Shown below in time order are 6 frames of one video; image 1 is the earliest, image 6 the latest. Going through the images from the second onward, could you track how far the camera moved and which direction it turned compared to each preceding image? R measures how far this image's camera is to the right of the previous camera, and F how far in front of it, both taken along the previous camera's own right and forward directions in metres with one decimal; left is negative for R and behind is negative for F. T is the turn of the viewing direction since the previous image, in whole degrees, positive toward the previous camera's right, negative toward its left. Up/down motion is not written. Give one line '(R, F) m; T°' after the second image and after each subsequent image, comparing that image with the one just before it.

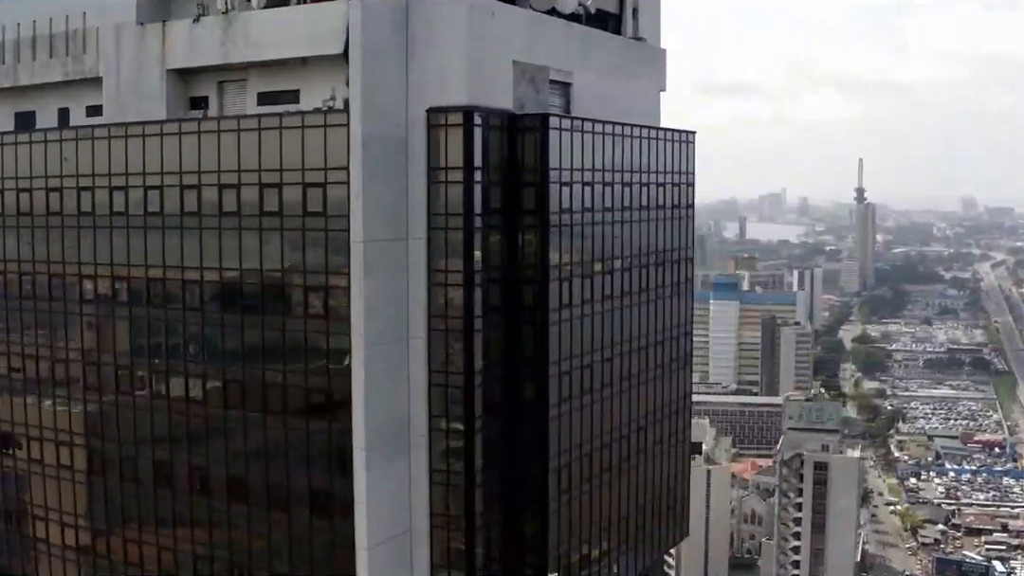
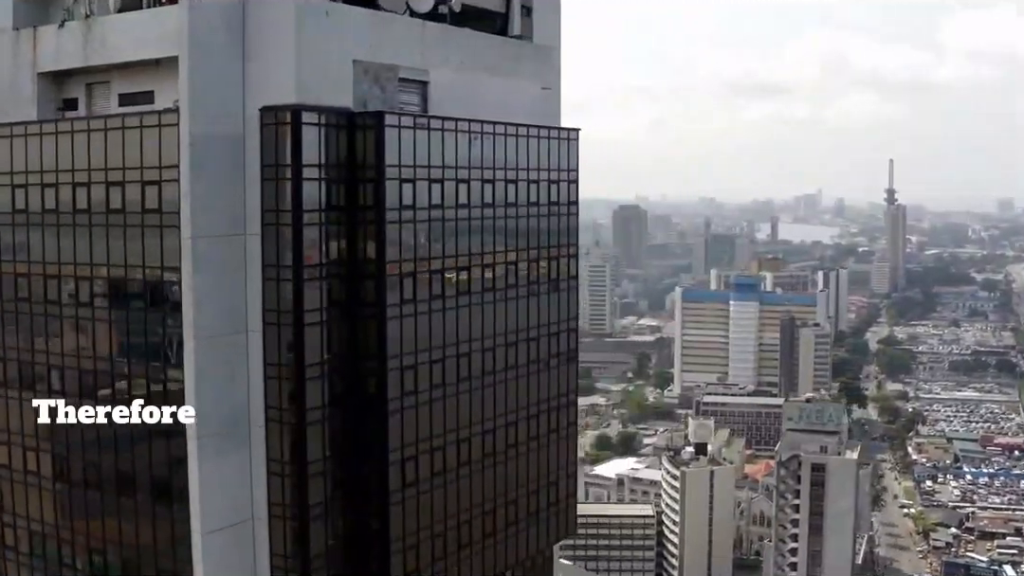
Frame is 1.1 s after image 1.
(+1.6, -0.1) m; -2°
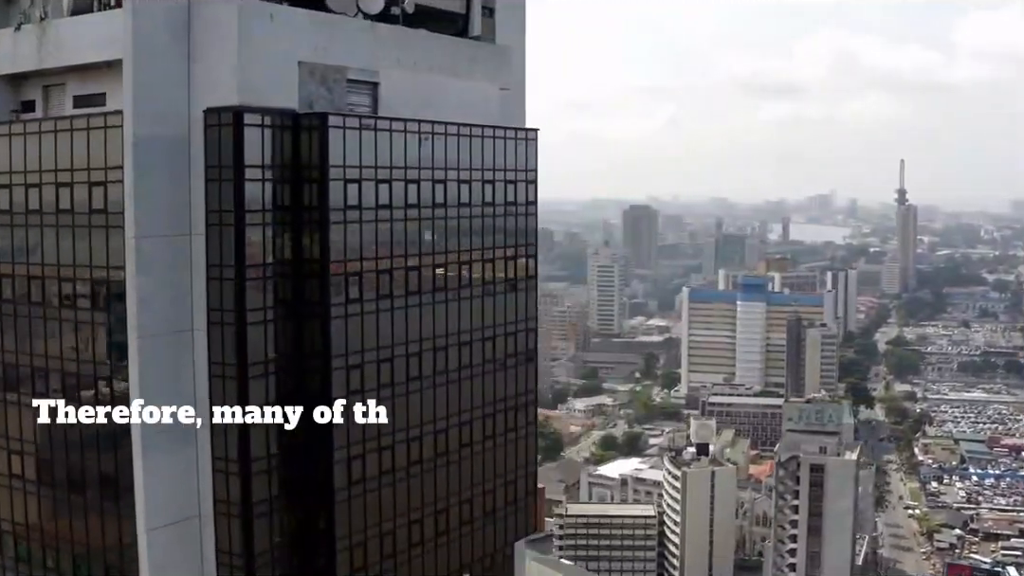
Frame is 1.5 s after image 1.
(+0.6, -0.1) m; -1°
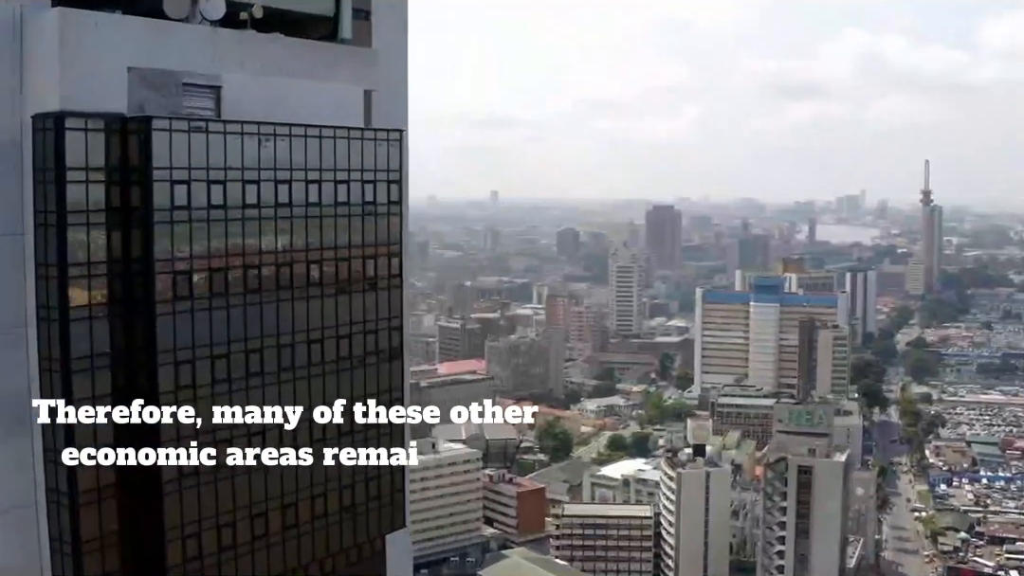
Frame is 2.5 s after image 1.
(+1.7, -0.2) m; -1°
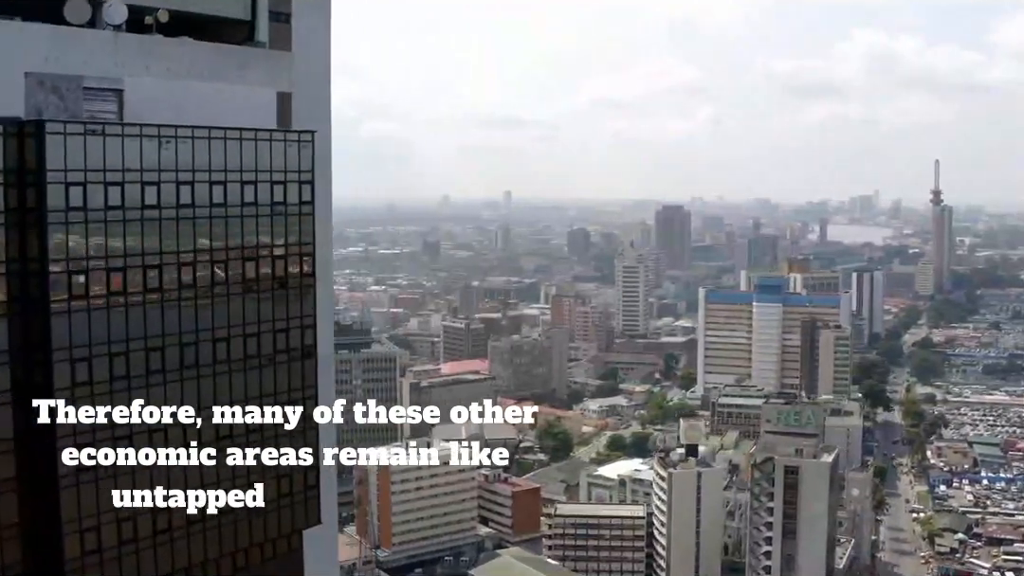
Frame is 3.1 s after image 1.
(+1.1, -0.2) m; -1°
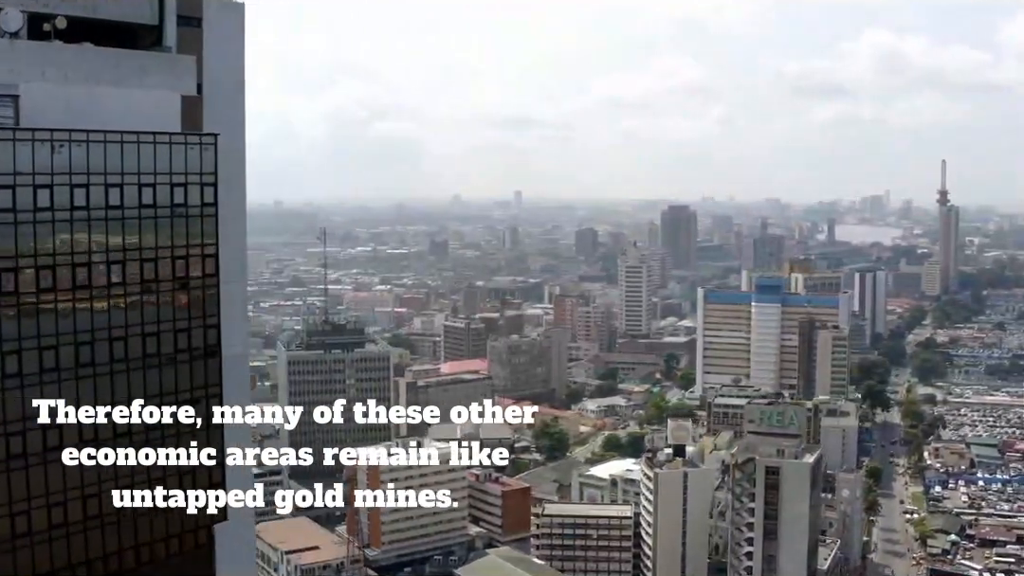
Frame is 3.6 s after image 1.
(+1.2, -0.2) m; 0°
